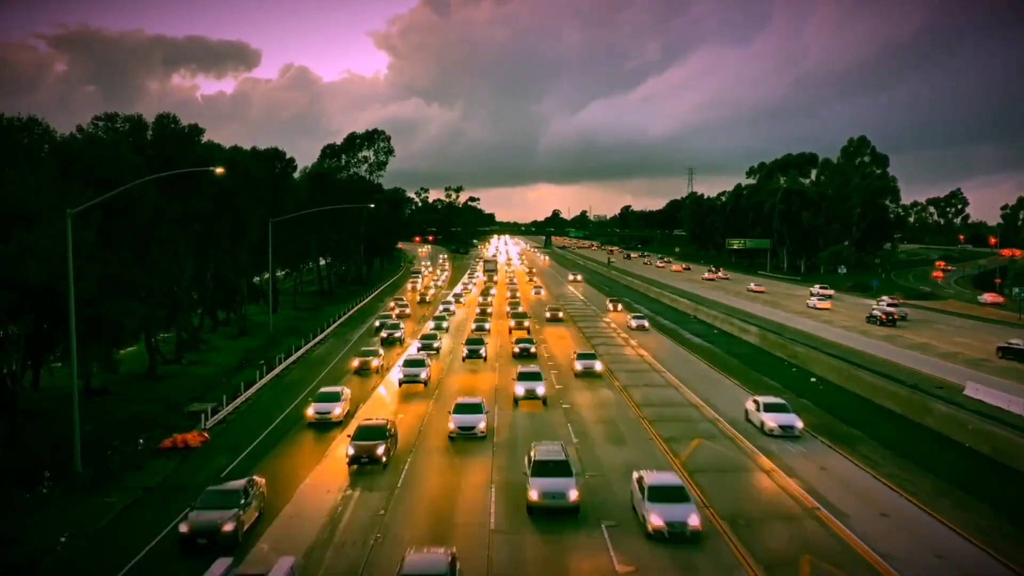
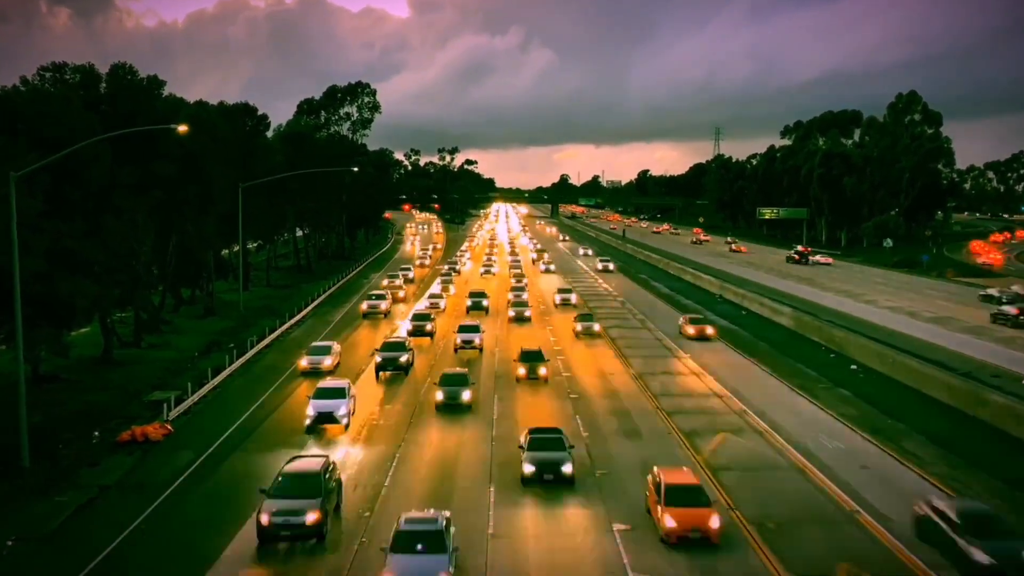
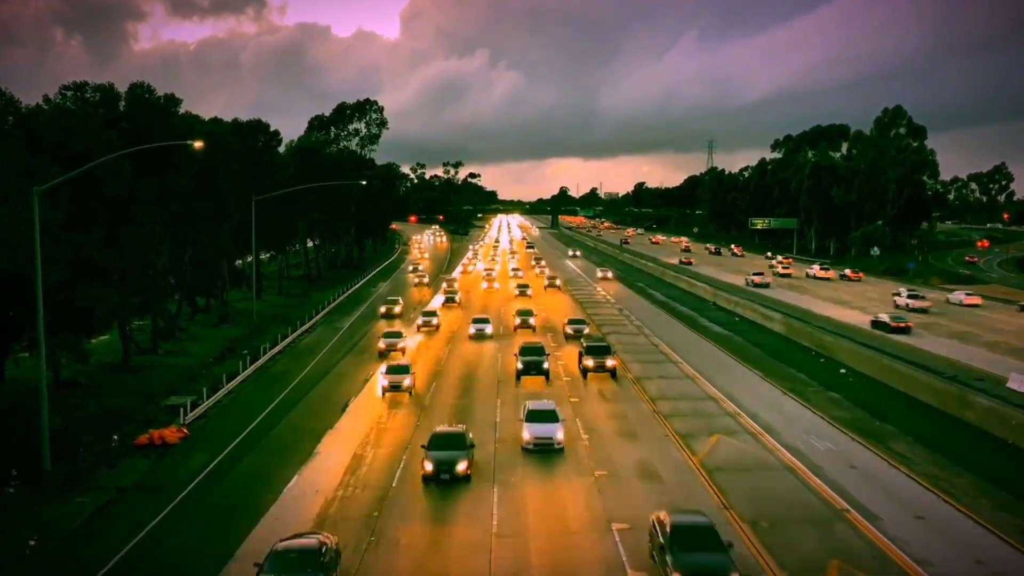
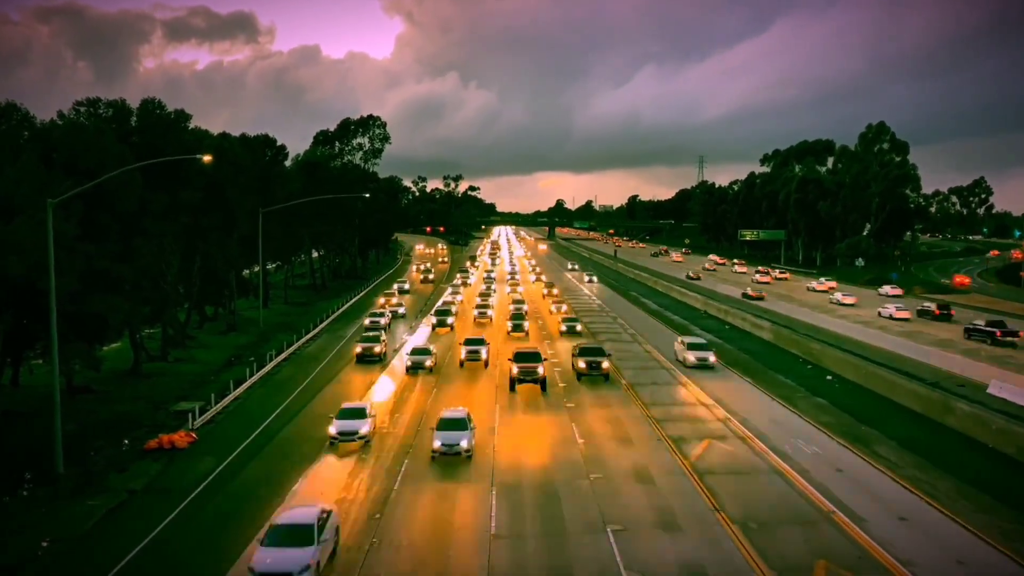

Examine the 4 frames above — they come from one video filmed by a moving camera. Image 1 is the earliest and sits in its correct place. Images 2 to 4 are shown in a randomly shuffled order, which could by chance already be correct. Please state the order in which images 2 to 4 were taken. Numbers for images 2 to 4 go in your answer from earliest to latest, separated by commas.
4, 3, 2
